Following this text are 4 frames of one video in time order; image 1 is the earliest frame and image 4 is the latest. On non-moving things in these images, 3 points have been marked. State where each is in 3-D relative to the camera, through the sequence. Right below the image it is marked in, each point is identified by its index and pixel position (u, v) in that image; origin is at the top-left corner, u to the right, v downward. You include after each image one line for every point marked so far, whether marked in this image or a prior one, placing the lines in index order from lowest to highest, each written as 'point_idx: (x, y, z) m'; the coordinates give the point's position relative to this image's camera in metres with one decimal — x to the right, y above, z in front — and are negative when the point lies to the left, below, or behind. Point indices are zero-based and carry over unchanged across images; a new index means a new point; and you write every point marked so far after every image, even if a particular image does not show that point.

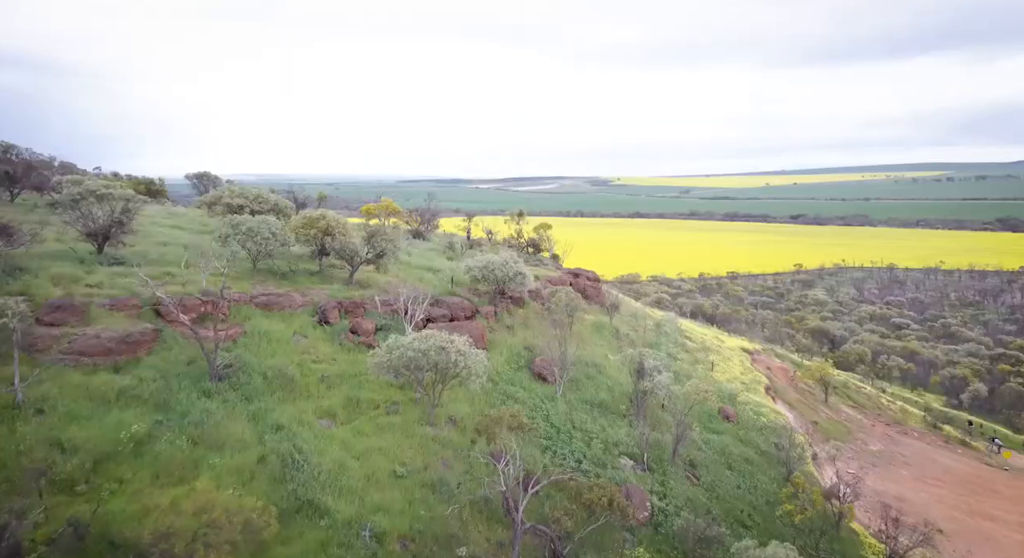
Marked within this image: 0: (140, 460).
0: (-12.2, -5.9, +19.5) m
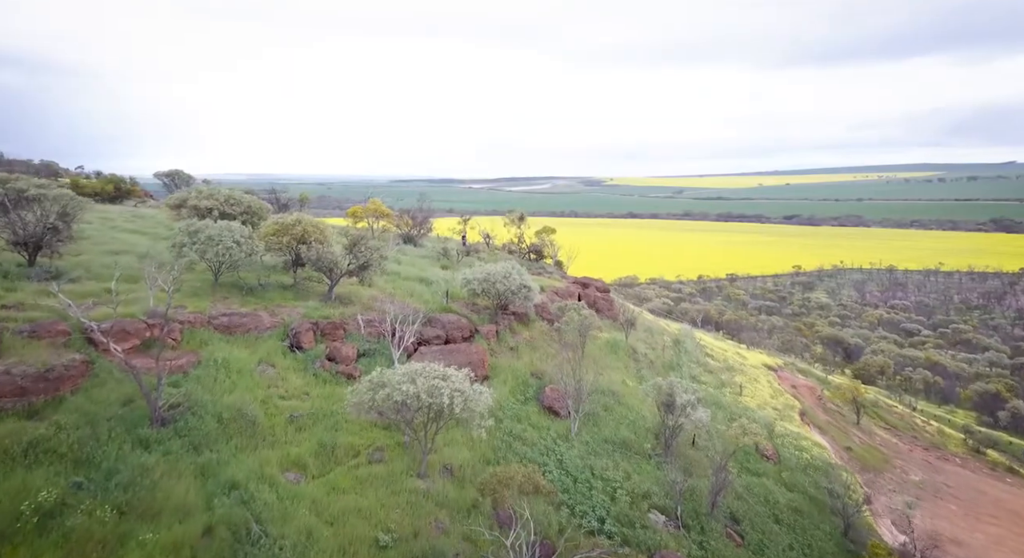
0: (-11.9, -6.6, +15.1) m
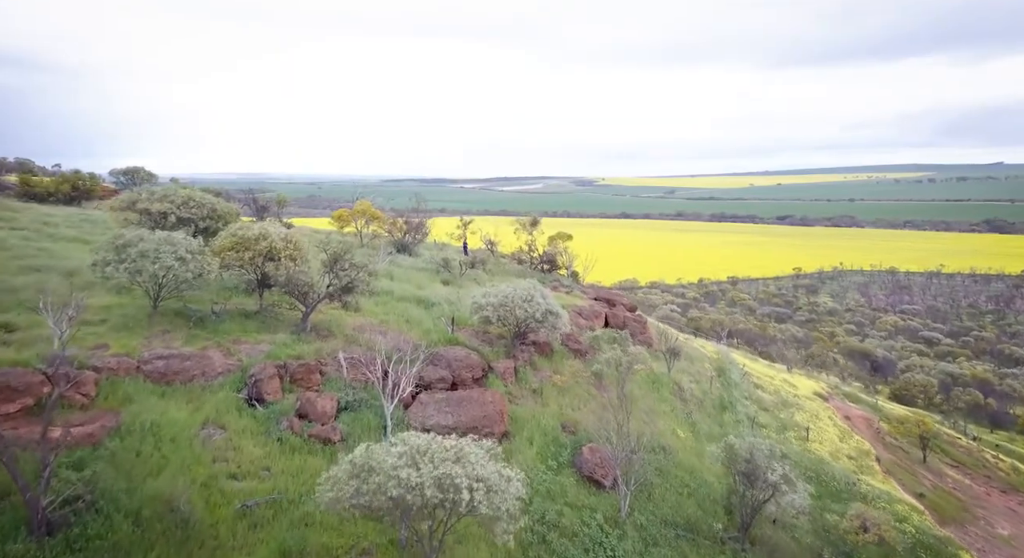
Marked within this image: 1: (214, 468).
0: (-10.8, -7.6, +9.1) m
1: (-8.1, -5.1, +16.1) m
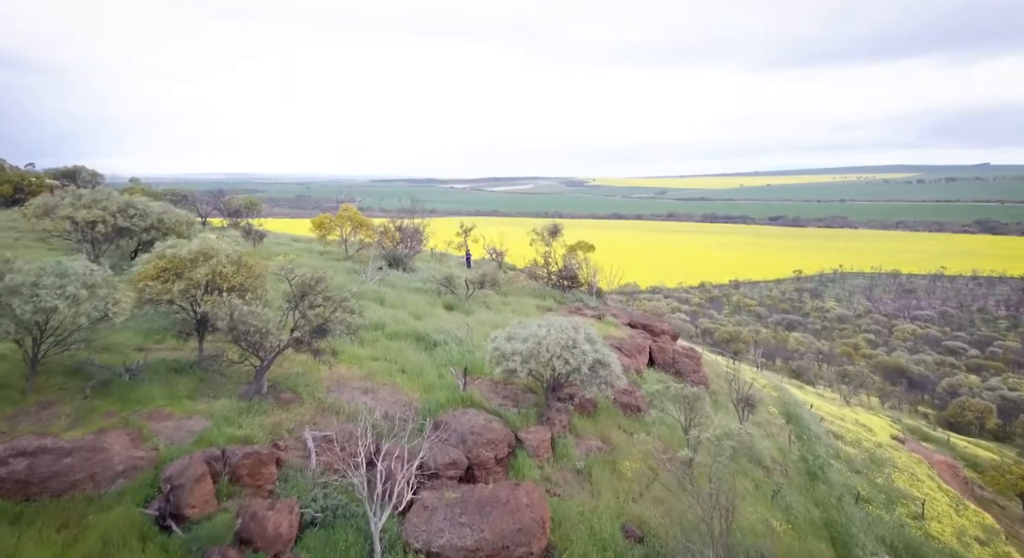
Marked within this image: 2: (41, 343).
0: (-9.6, -8.7, +2.6) m
1: (-6.9, -6.1, +9.7) m
2: (-10.9, -1.4, +13.8) m
